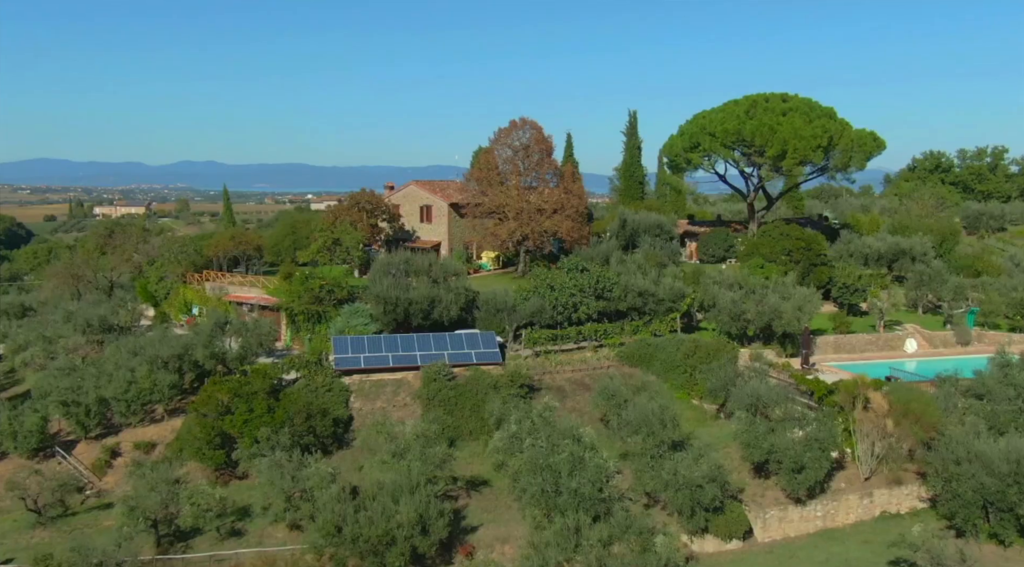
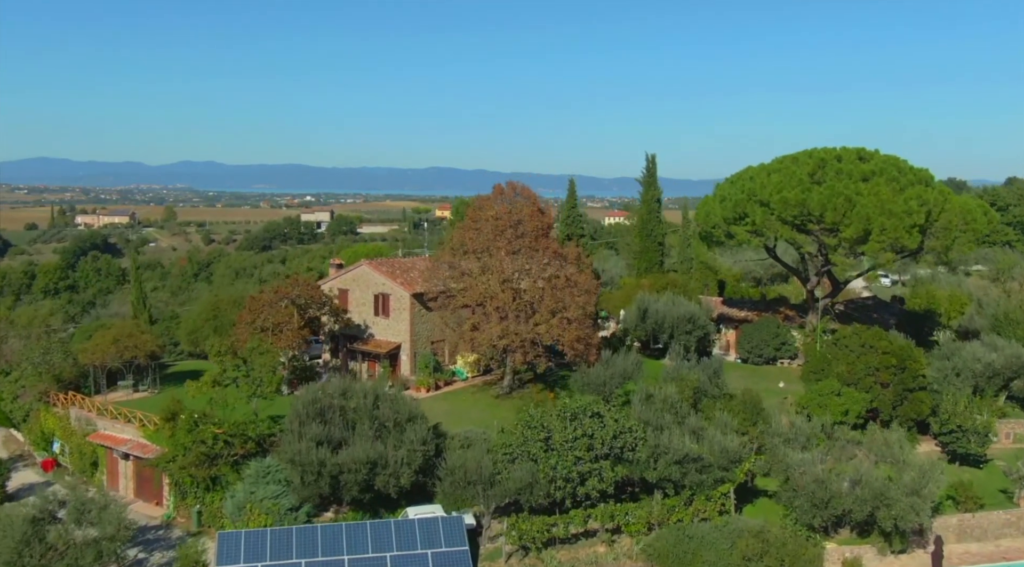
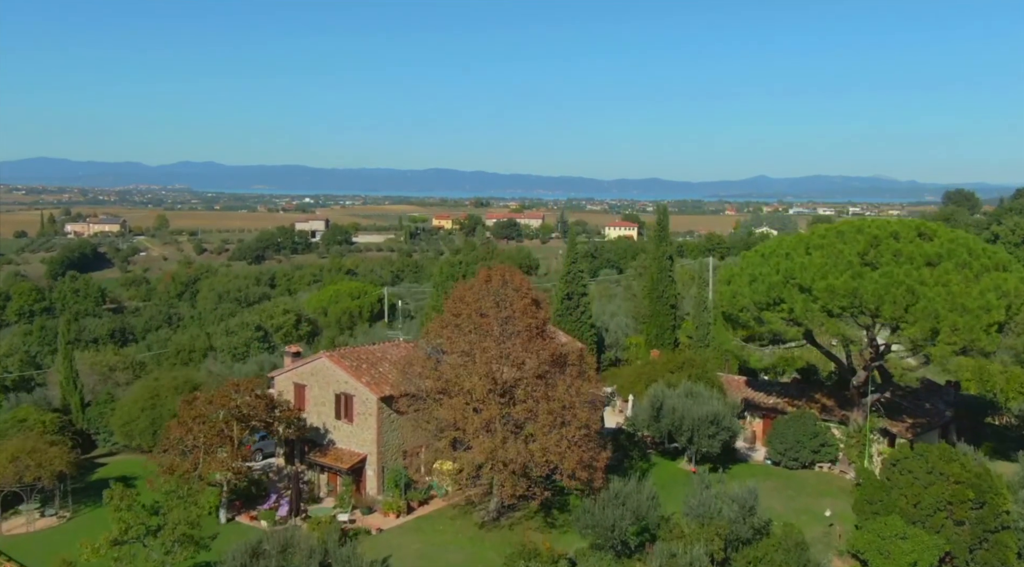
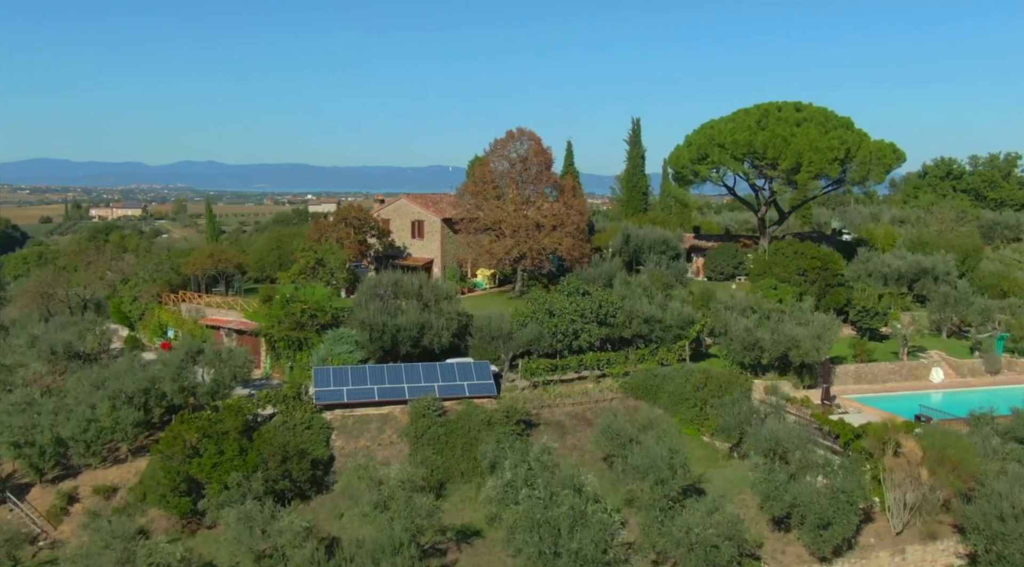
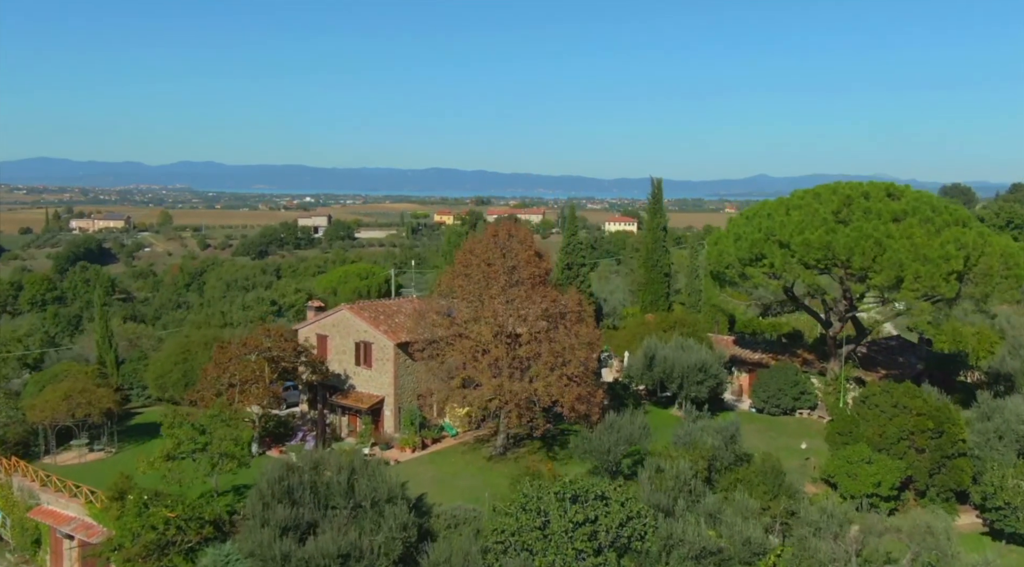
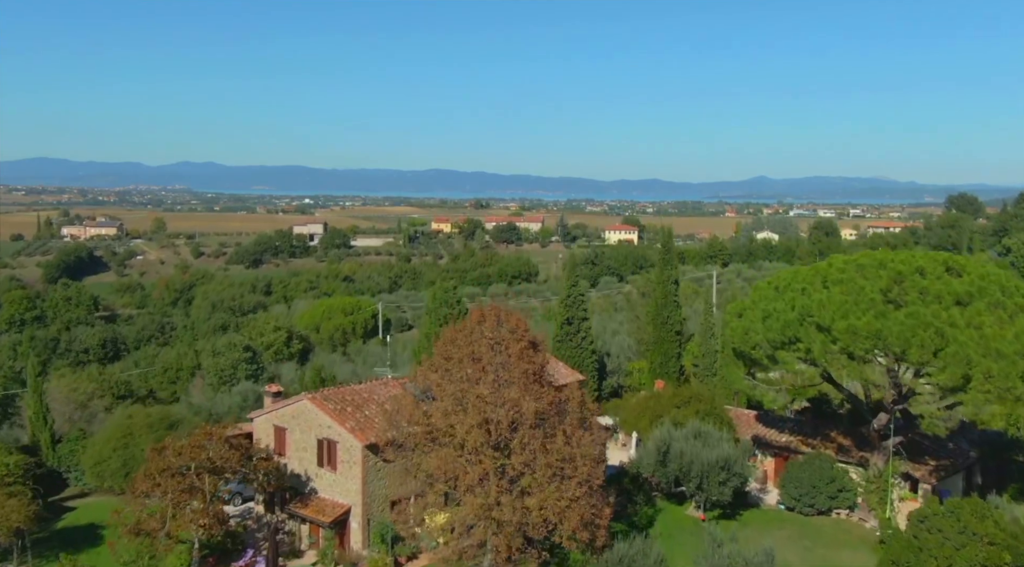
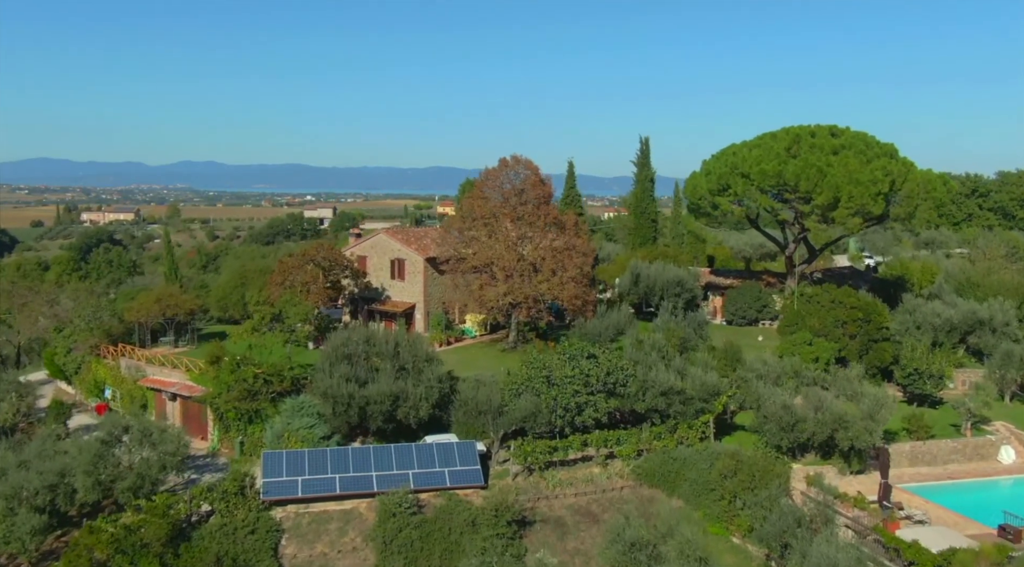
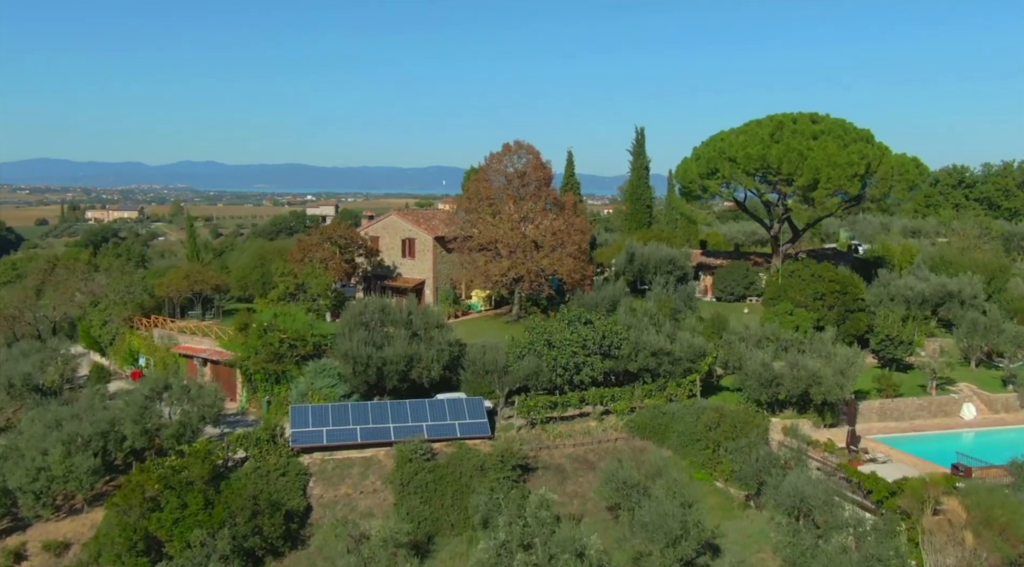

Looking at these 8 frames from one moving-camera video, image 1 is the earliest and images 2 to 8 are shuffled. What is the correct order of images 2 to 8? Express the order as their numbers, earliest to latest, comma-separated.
4, 8, 7, 2, 5, 3, 6
